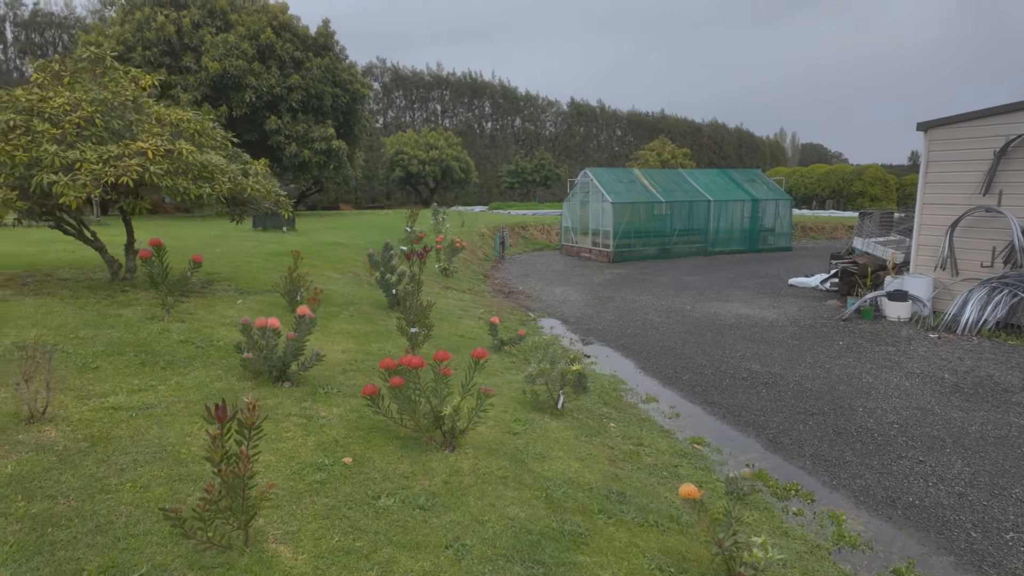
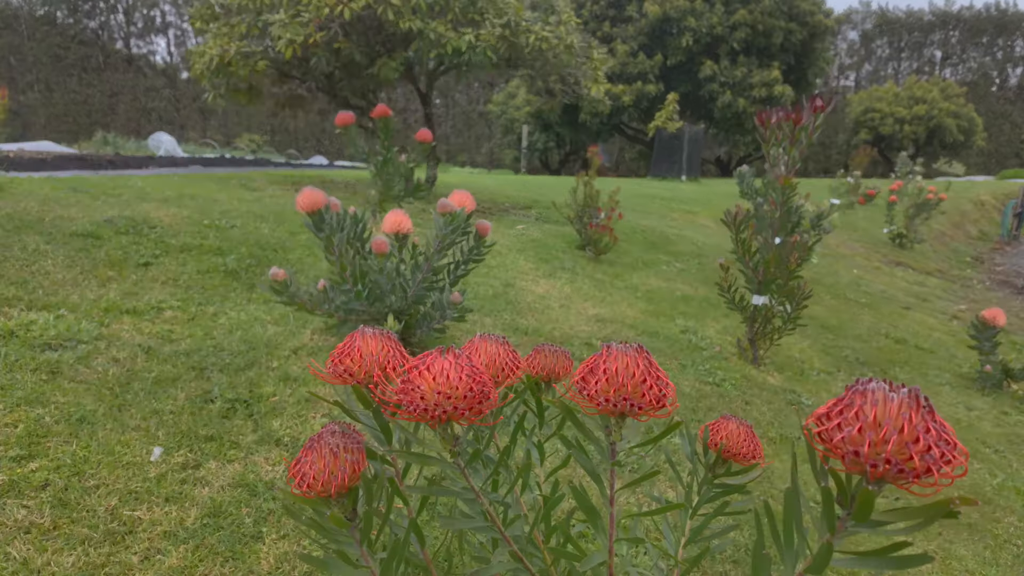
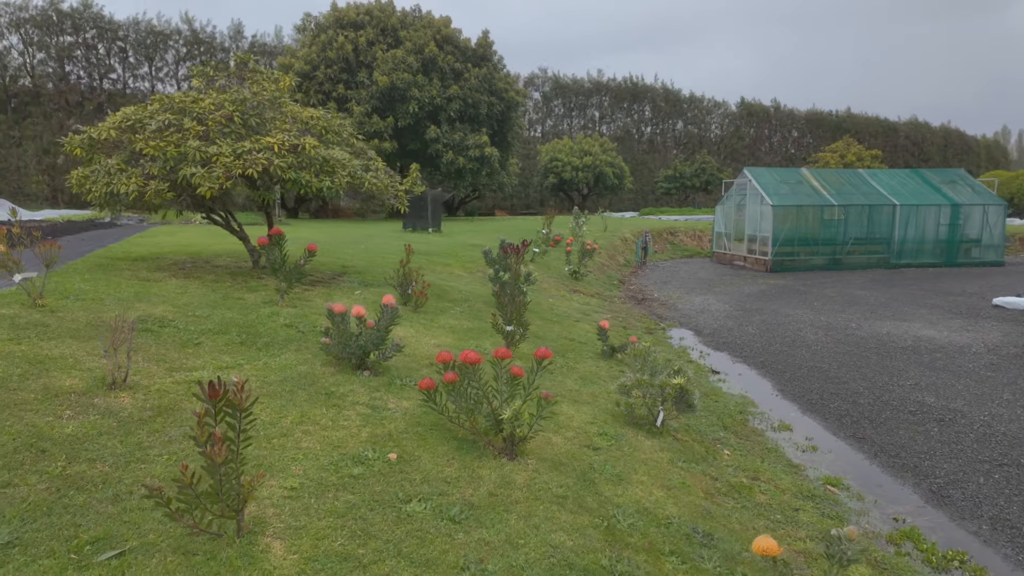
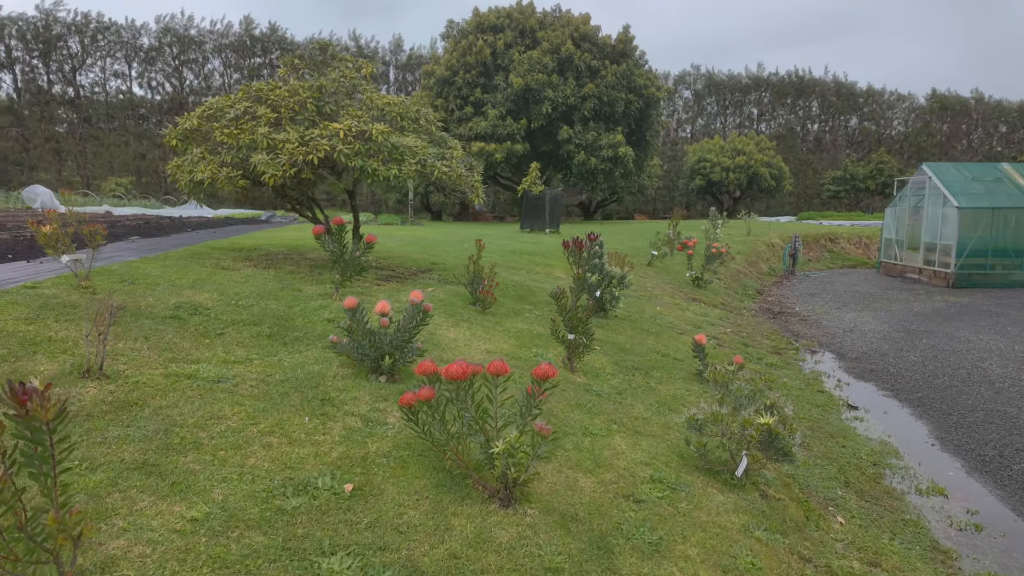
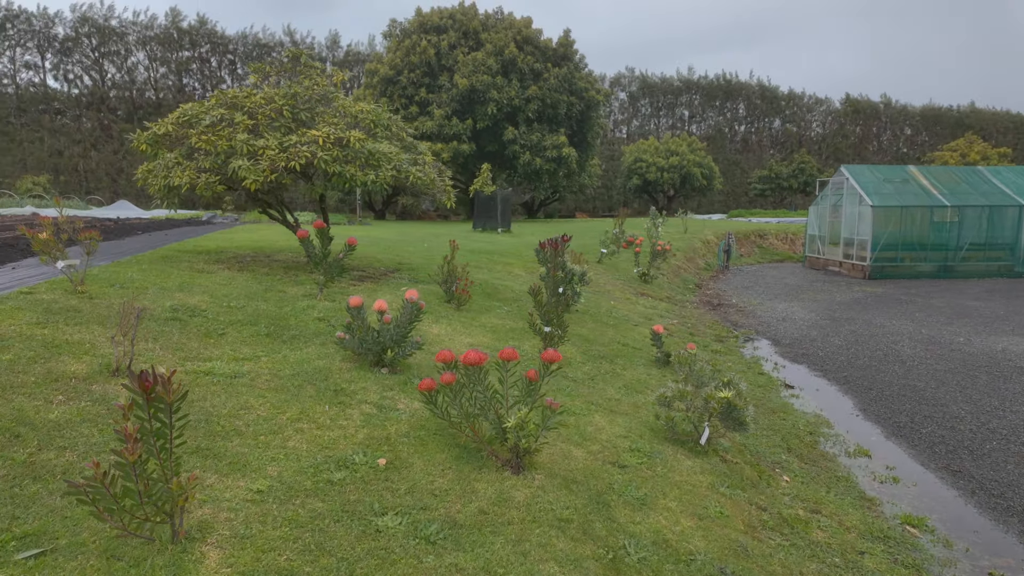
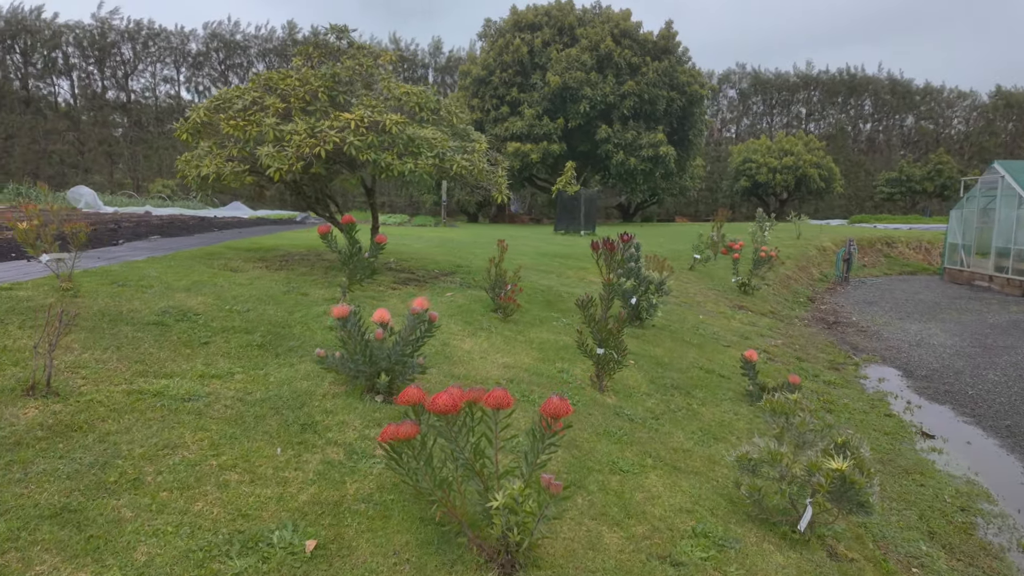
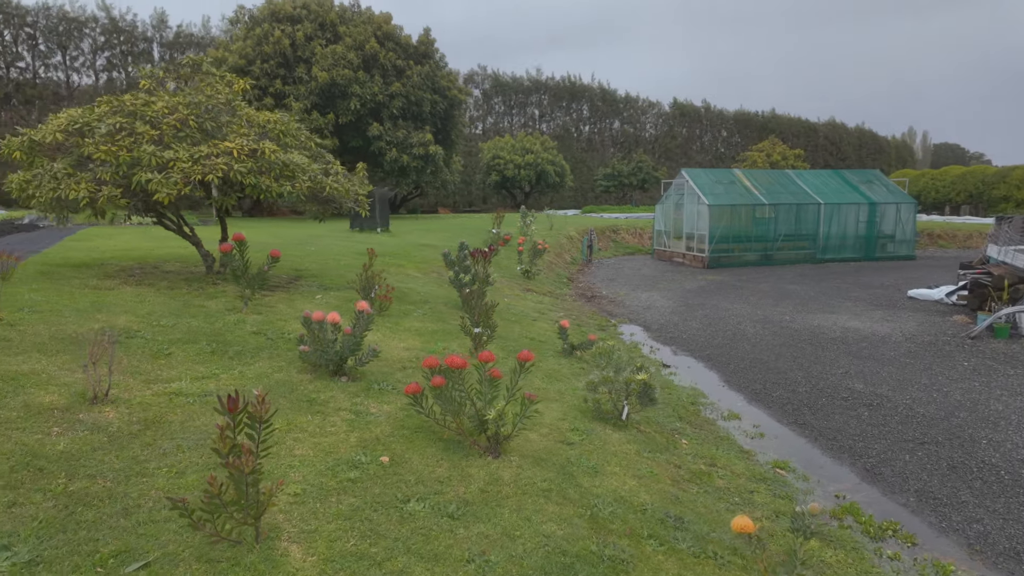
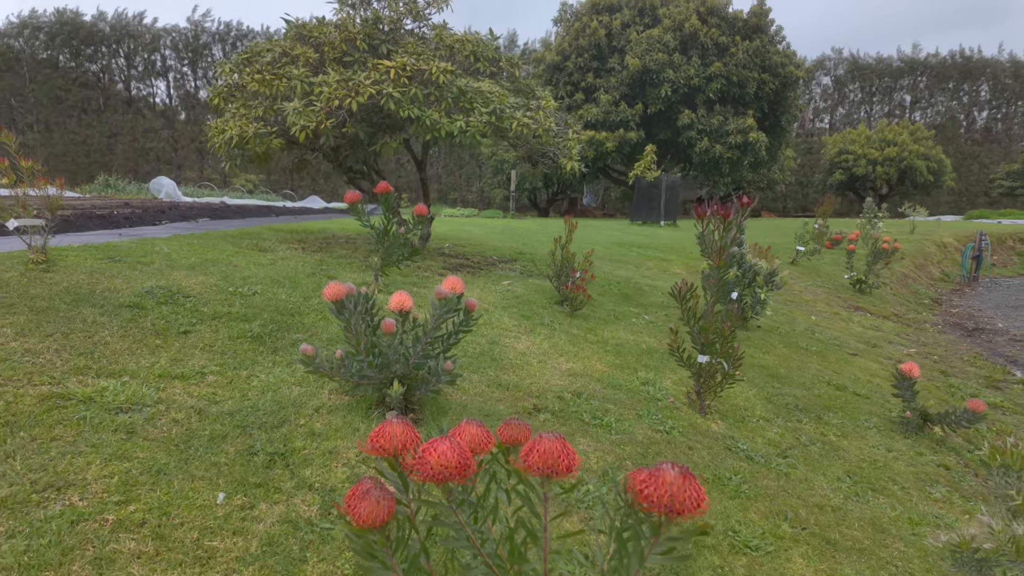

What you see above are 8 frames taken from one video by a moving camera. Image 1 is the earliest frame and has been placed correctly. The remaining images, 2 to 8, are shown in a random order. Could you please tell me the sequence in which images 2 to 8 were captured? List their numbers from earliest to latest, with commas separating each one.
7, 3, 5, 4, 6, 8, 2
